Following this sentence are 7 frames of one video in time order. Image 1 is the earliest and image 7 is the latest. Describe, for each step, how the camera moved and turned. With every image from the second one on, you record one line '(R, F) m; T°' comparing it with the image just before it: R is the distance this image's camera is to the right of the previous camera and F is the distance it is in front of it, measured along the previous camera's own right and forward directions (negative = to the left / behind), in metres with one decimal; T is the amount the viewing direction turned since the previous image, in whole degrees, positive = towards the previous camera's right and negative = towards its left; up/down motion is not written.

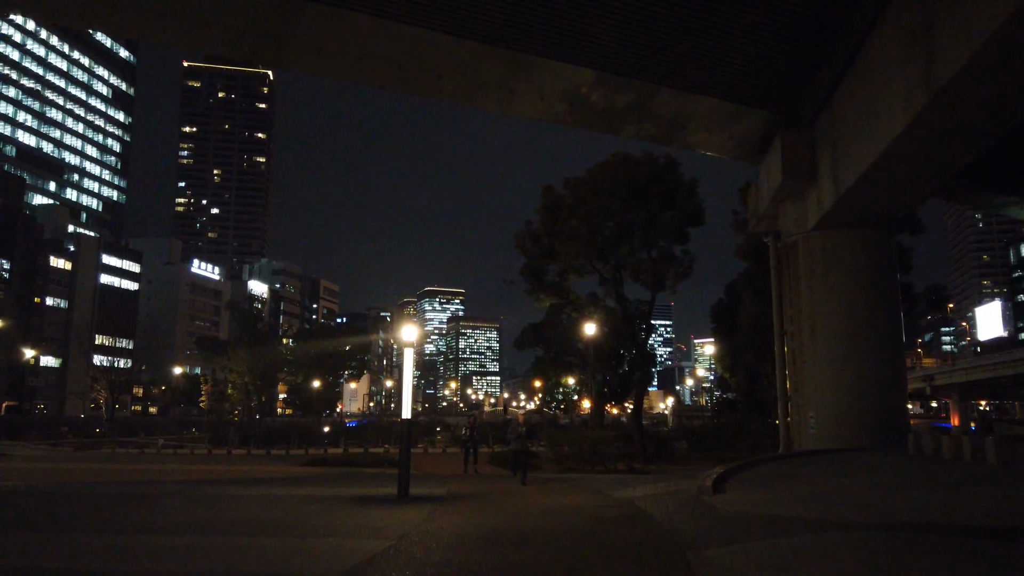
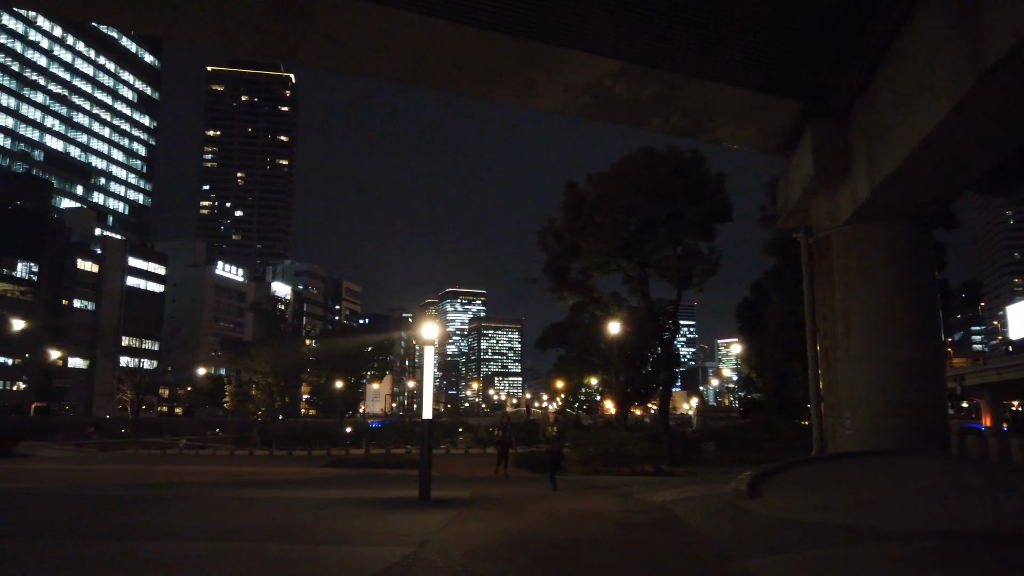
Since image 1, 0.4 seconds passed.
(0.0, +0.4) m; -2°
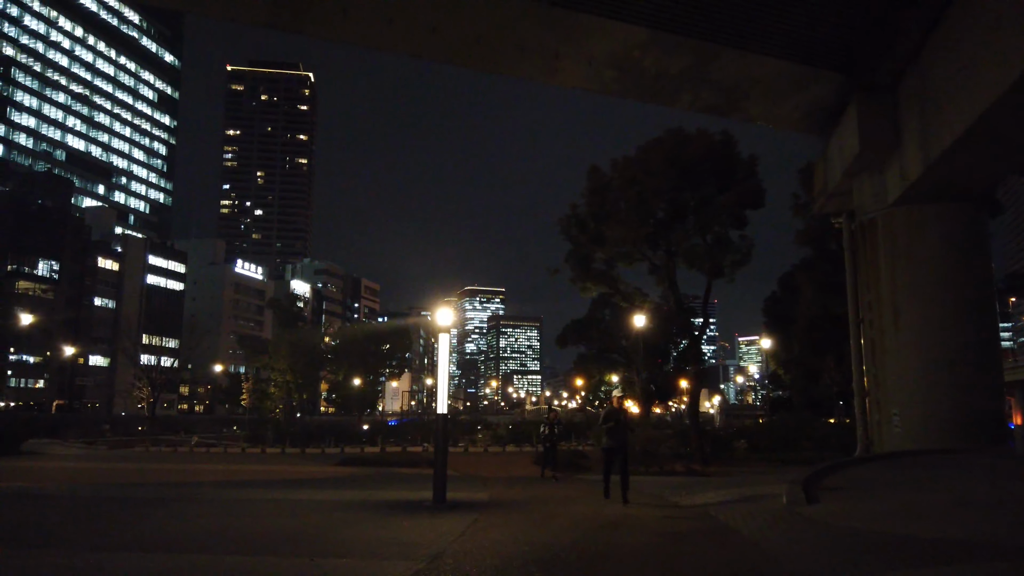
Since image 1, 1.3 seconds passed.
(-0.1, +1.1) m; -1°
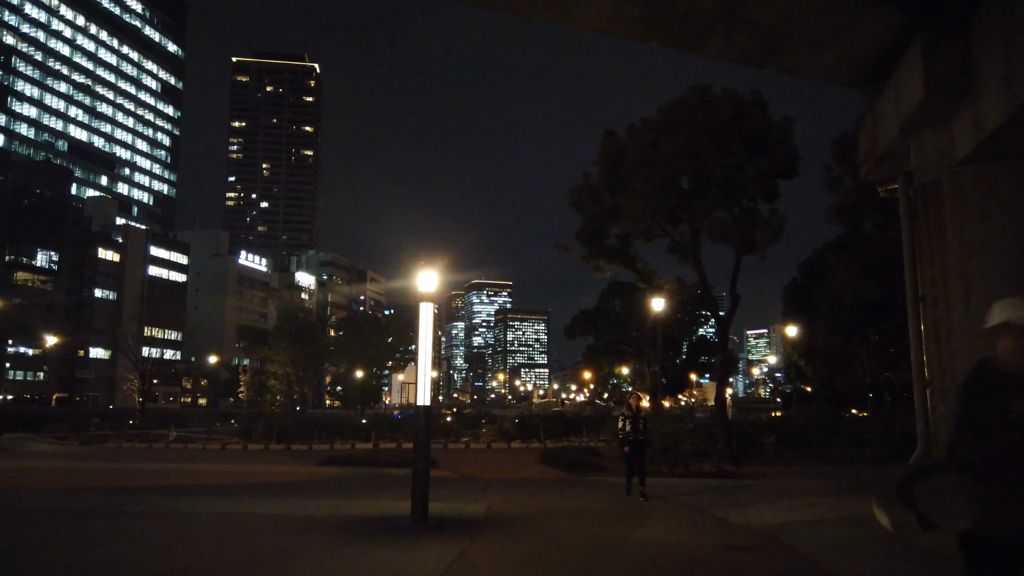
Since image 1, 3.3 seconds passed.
(+0.1, +2.3) m; -1°
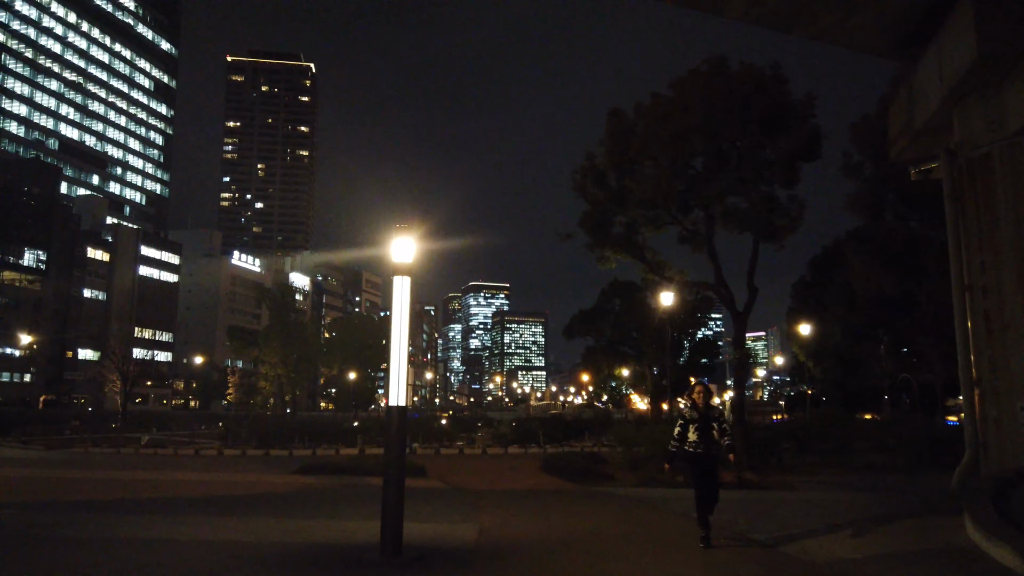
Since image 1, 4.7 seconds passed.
(0.0, +1.7) m; 0°
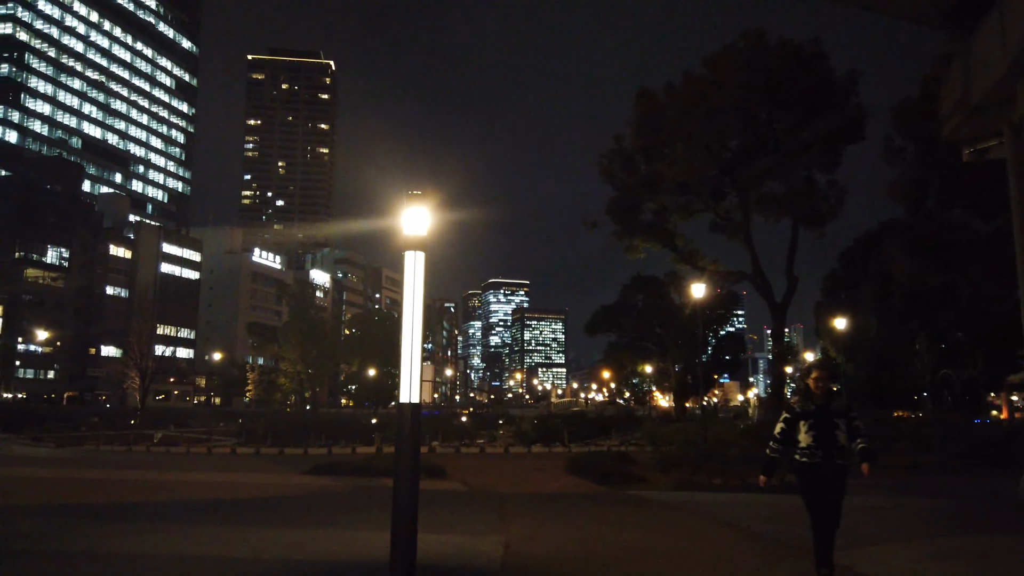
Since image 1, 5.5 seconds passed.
(-0.1, +0.9) m; -1°
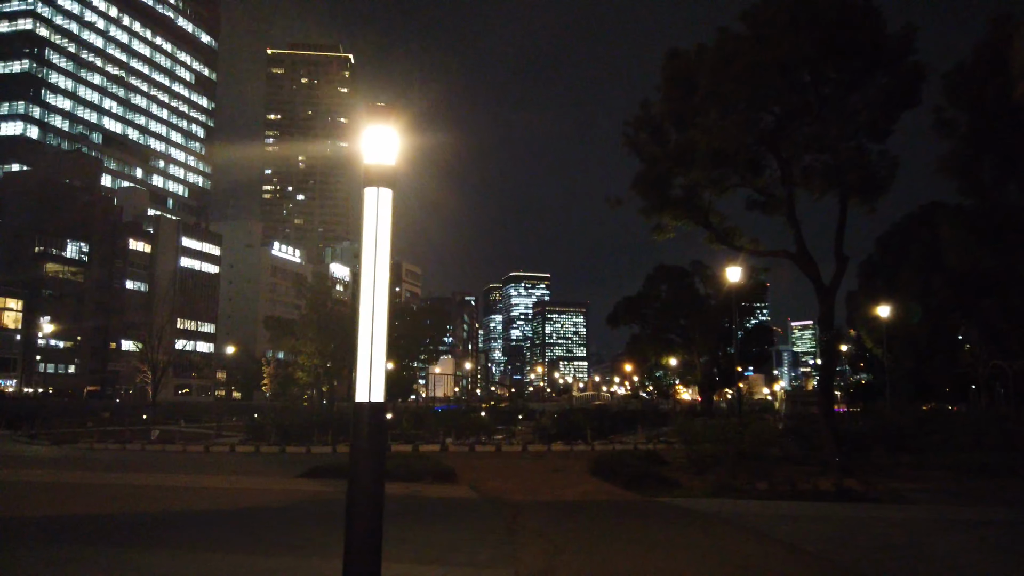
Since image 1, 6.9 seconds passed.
(+0.1, +1.6) m; -1°
